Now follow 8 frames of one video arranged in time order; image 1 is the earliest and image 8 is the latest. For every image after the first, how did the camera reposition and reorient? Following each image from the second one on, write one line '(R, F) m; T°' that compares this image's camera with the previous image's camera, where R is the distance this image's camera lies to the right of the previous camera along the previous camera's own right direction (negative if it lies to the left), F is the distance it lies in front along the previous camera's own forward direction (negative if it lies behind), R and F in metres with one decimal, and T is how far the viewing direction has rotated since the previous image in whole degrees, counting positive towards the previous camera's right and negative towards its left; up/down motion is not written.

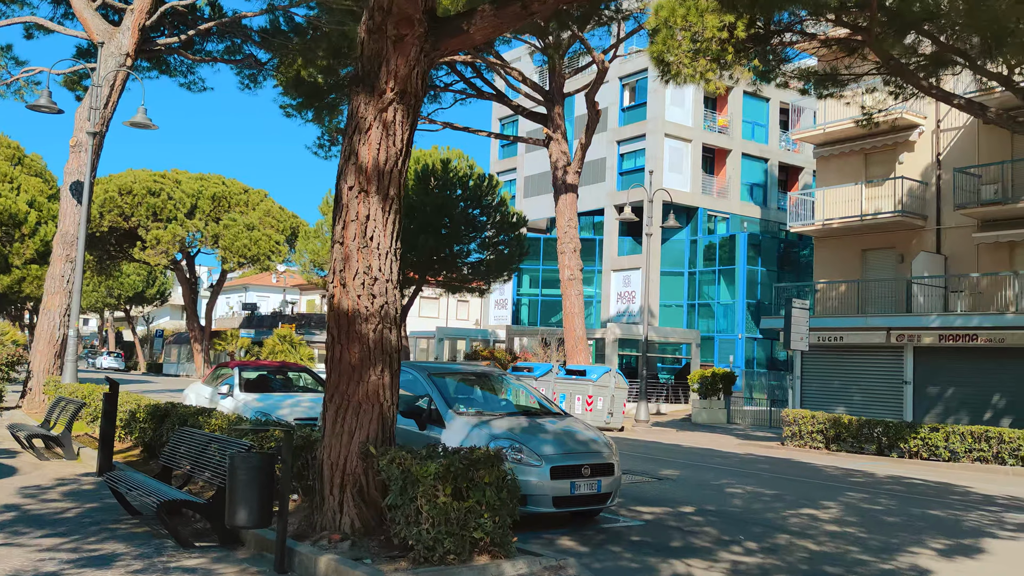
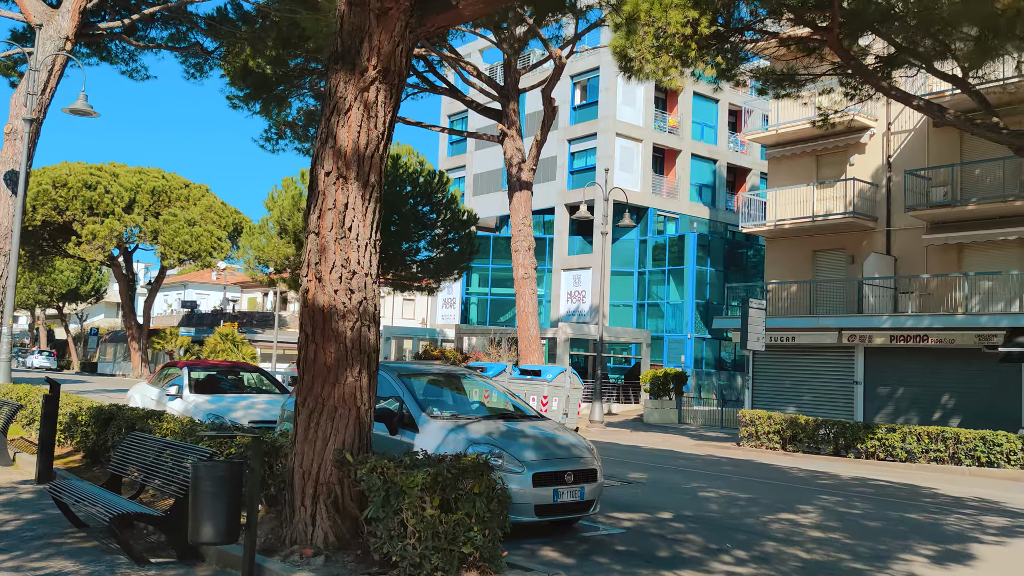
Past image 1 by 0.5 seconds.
(-0.2, +0.3) m; +4°
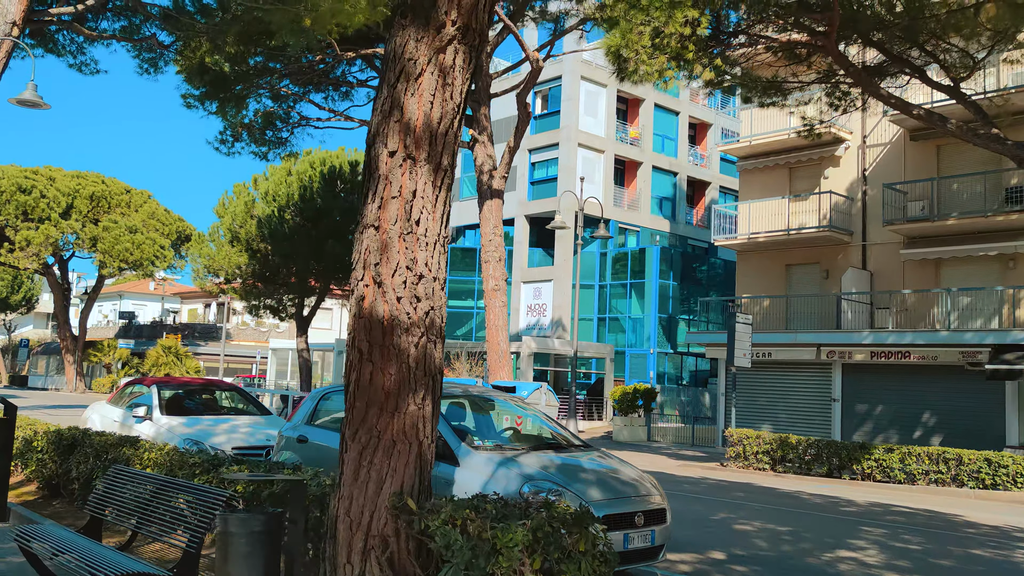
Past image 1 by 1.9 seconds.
(-0.7, +0.8) m; +4°
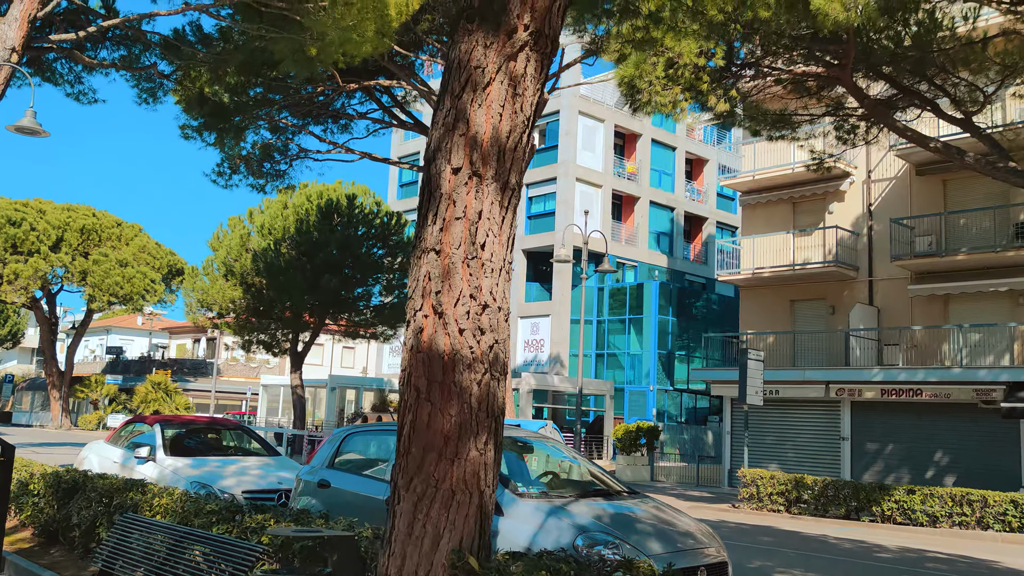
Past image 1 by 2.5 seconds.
(-0.3, +0.4) m; +1°
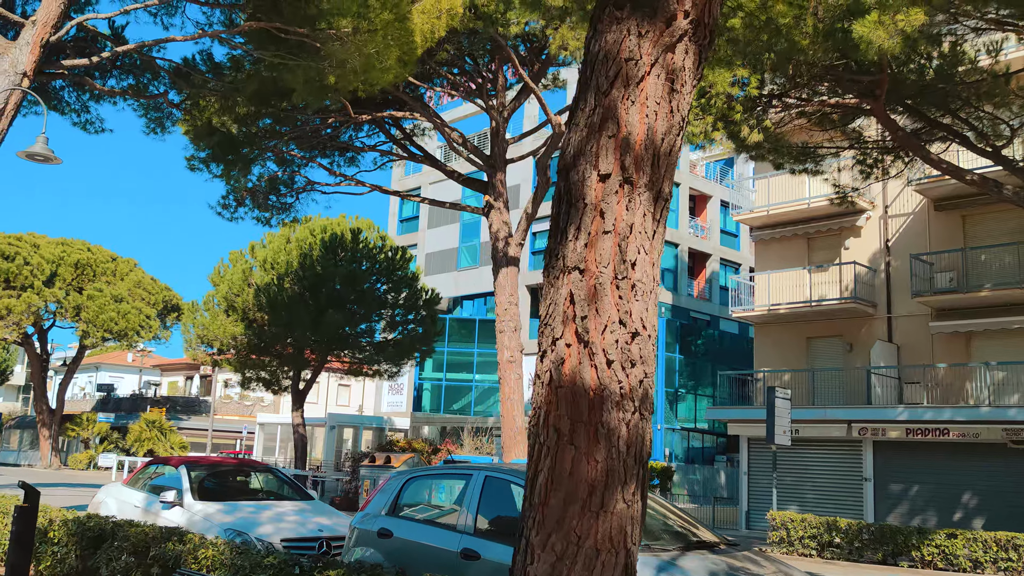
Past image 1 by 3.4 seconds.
(-0.5, +0.4) m; +1°
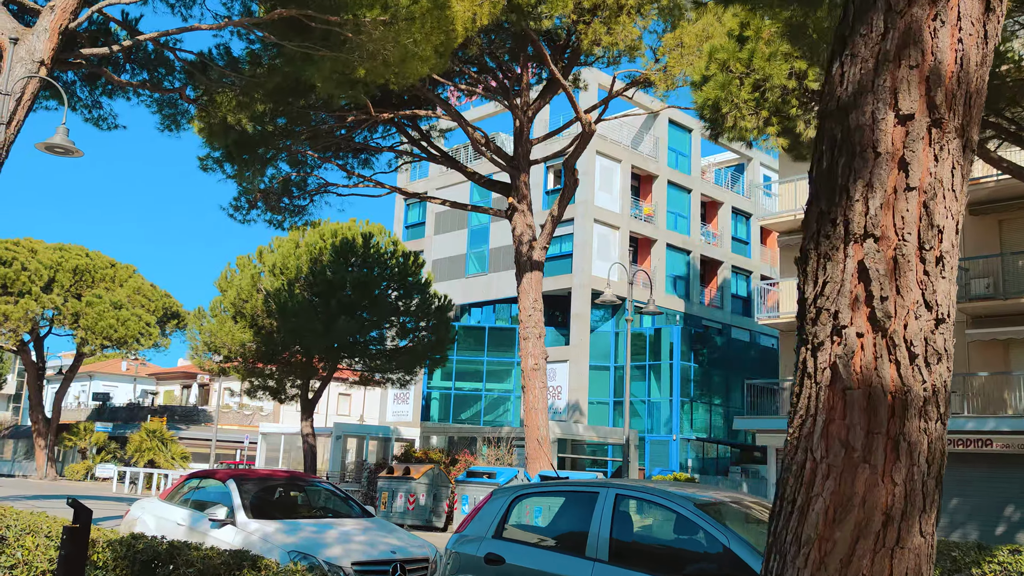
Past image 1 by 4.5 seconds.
(-0.7, +0.6) m; +1°
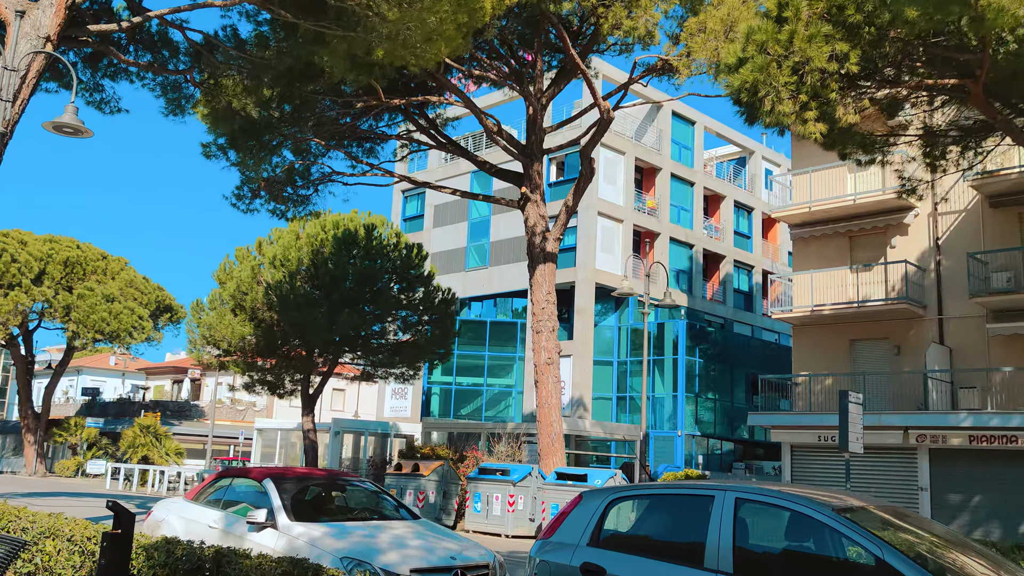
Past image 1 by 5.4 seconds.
(-0.5, +0.5) m; +1°
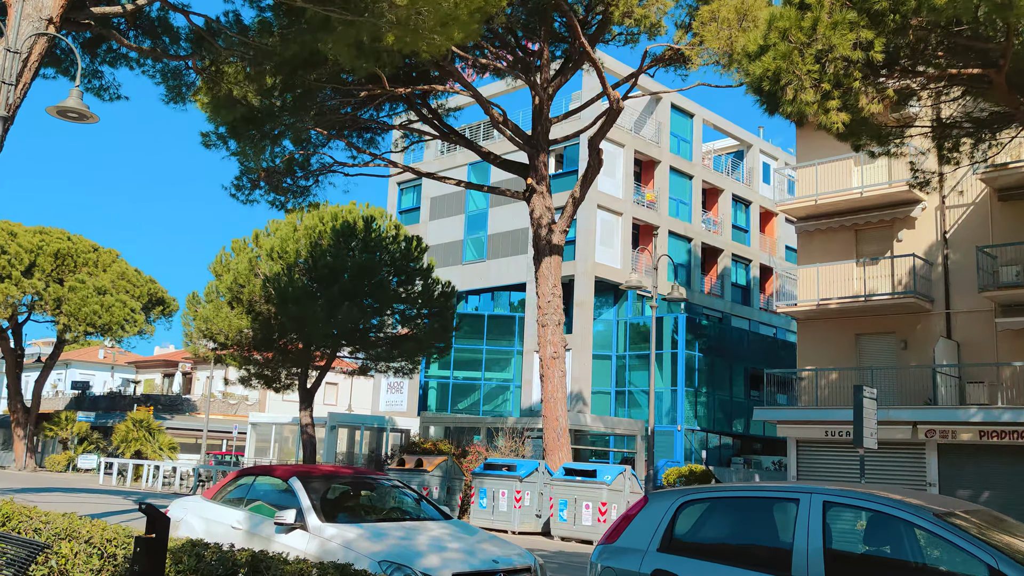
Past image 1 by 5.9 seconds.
(-0.4, +0.3) m; +1°
